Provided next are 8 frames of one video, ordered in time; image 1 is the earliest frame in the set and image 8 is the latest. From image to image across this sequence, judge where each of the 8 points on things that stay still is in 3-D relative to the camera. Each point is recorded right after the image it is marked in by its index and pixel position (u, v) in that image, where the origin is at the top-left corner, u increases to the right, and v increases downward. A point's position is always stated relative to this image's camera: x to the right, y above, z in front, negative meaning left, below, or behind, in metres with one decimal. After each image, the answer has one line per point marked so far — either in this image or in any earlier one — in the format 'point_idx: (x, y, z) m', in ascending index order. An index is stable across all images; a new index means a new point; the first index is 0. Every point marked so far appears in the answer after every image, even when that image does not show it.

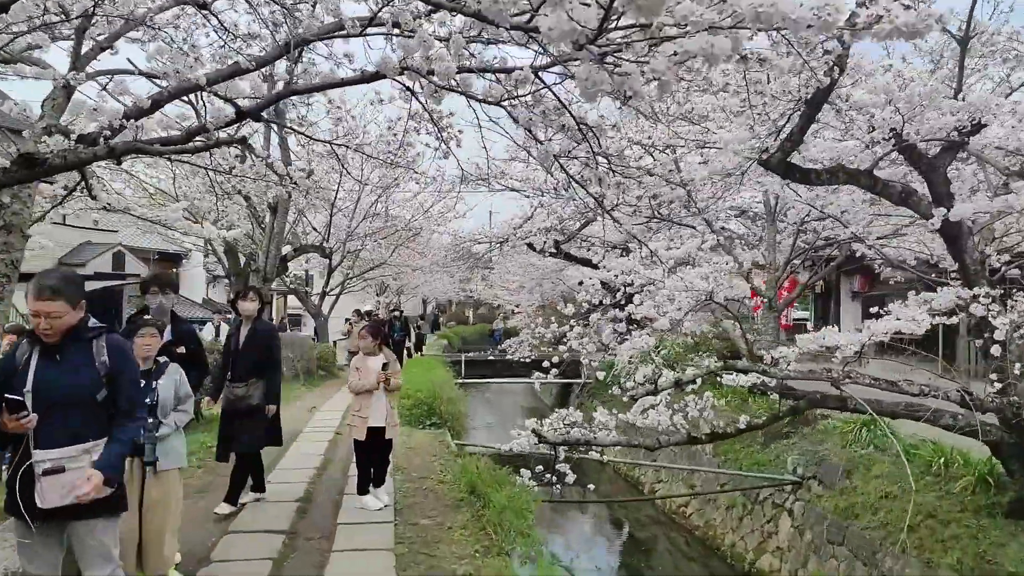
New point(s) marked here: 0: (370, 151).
0: (-1.2, +1.1, +5.8) m
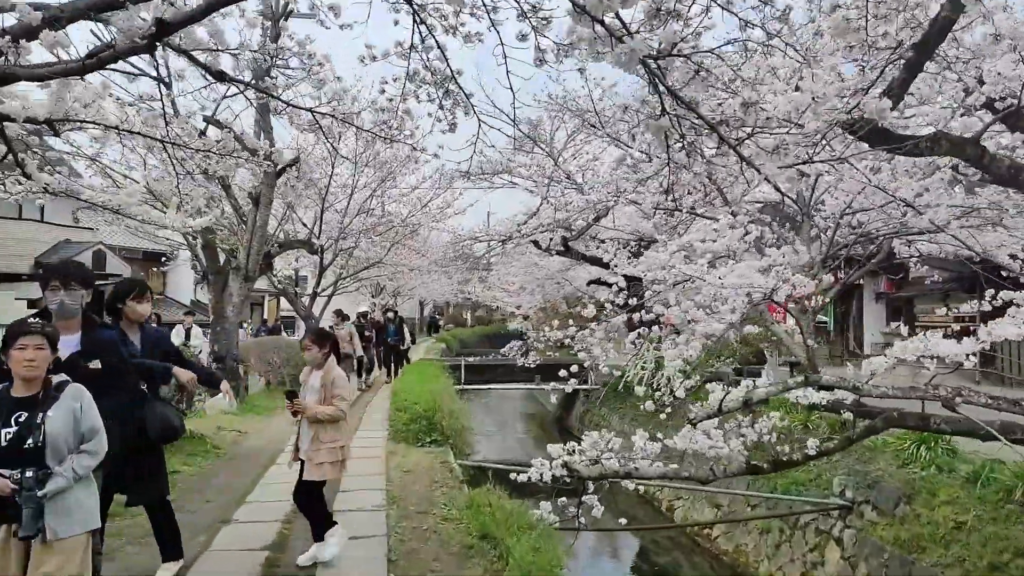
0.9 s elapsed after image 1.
0: (-1.1, +1.1, +4.9) m
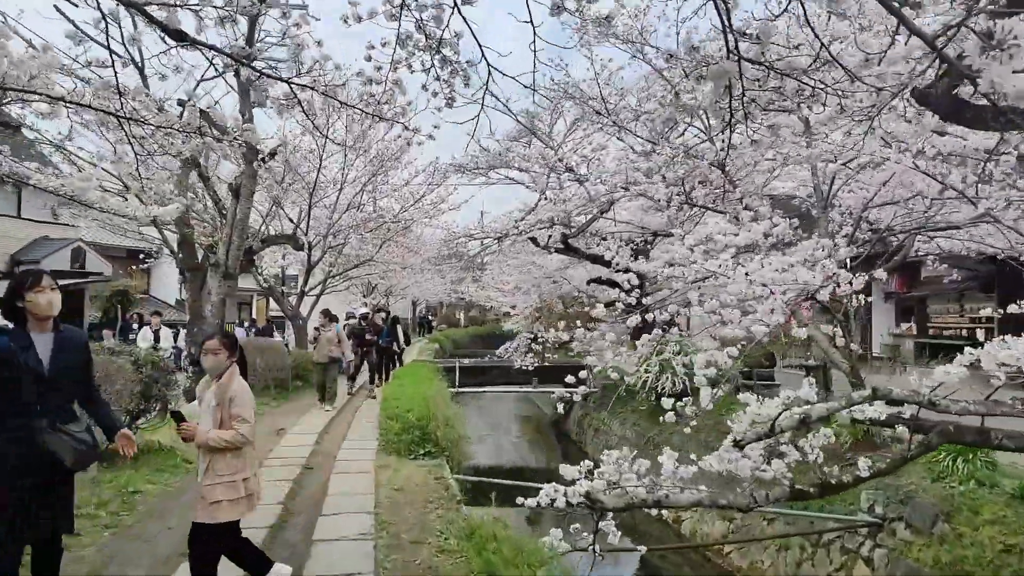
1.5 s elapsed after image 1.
0: (-1.0, +1.2, +4.4) m
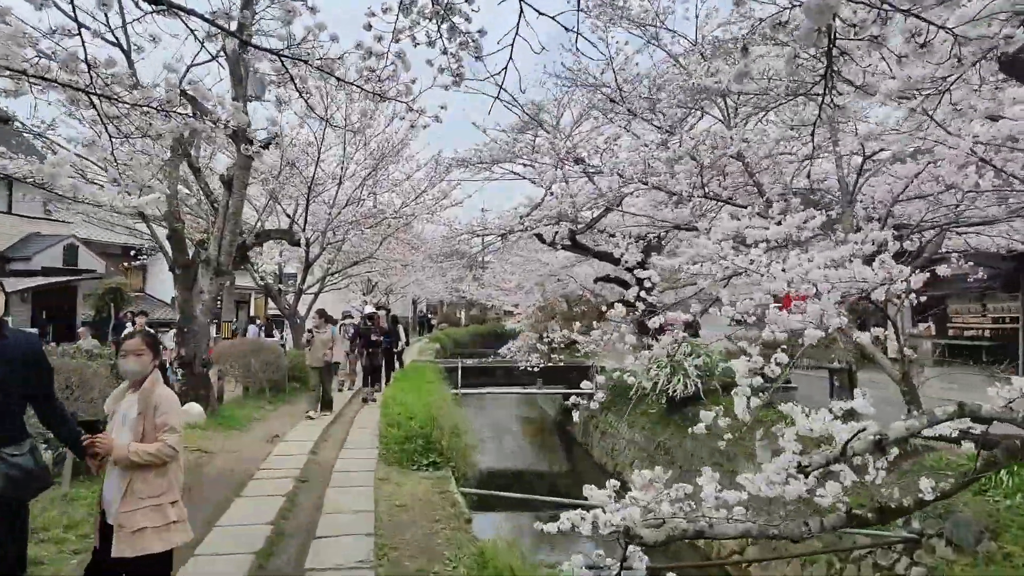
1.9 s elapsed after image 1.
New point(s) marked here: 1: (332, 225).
0: (-0.9, +1.2, +3.9) m
1: (-3.0, +1.1, +11.9) m
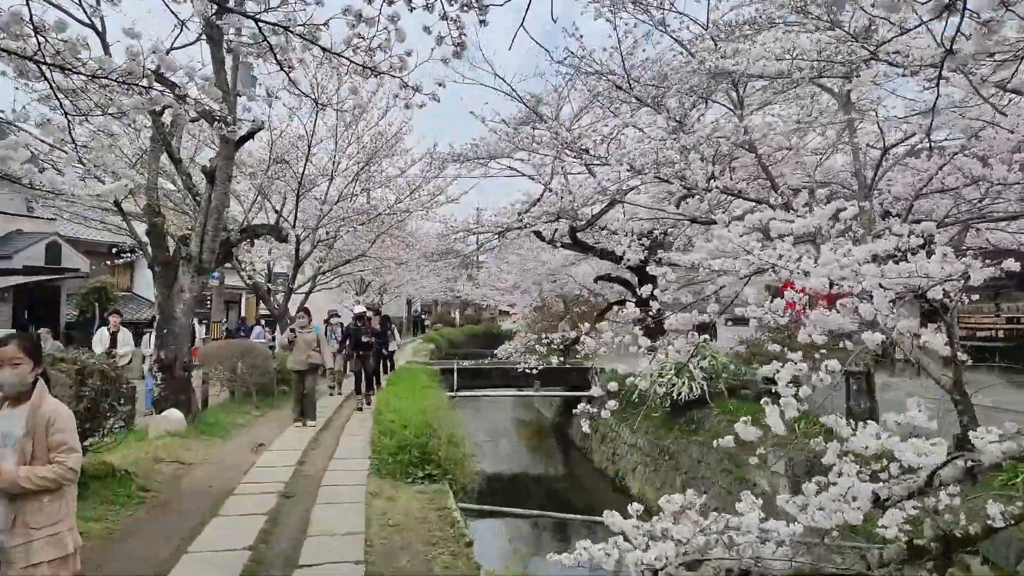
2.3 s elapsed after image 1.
0: (-0.9, +1.2, +3.5) m
1: (-3.1, +1.1, +11.5) m
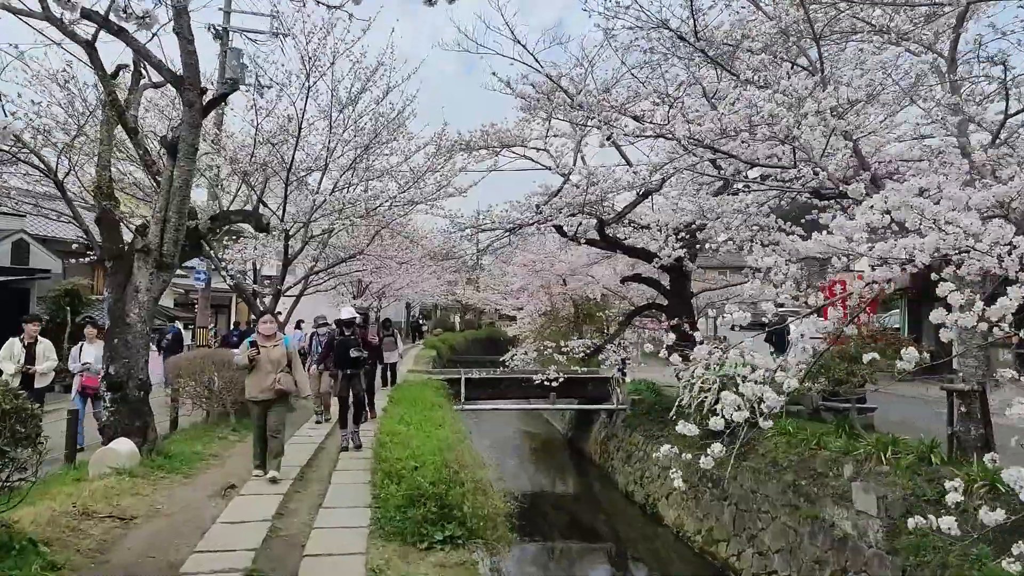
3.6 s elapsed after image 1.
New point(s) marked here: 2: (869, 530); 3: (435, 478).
0: (-0.6, +1.2, +2.2) m
1: (-2.8, +1.1, +10.2) m
2: (+3.0, -2.1, +6.0) m
3: (-0.4, -1.1, +4.0) m
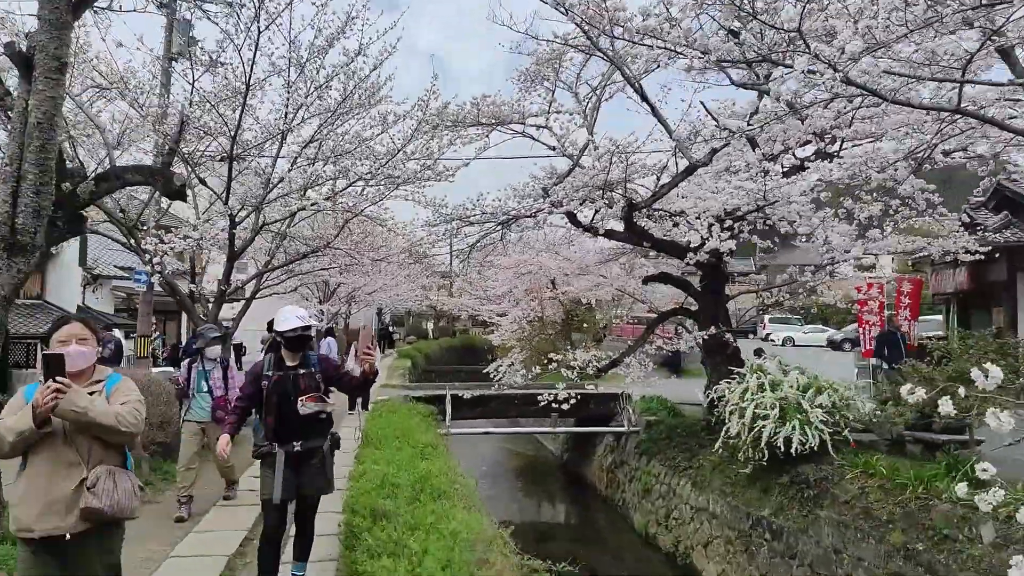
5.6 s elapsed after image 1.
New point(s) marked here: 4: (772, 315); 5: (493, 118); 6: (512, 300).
0: (-0.3, +1.3, +0.4) m
1: (-2.8, +1.0, +8.2) m
2: (+3.2, -2.0, +4.2) m
3: (-0.2, -1.0, +2.1) m
4: (+3.5, -0.4, +9.4) m
5: (-0.2, +2.3, +9.5) m
6: (0.0, -0.3, +16.3) m
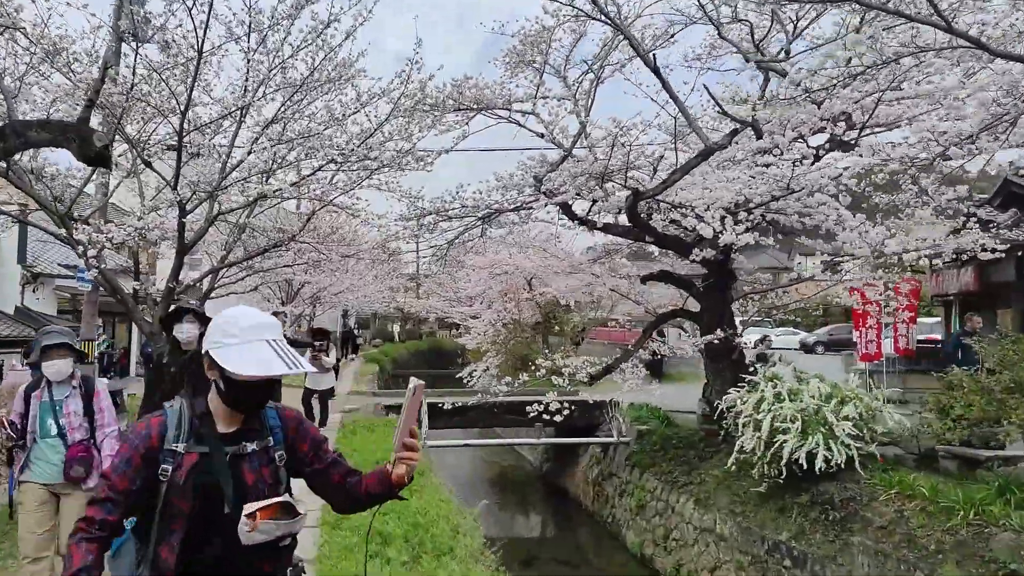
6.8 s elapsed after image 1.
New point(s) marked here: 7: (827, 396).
0: (0.0, +1.3, -0.5) m
1: (-2.9, +1.1, +7.2) m
2: (+3.3, -2.0, +3.5) m
3: (0.0, -1.0, +1.3) m
4: (+3.3, -0.4, +8.7) m
5: (-0.4, +2.3, +8.7) m
6: (-0.5, -0.3, +15.5) m
7: (+2.9, -1.0, +6.5) m
